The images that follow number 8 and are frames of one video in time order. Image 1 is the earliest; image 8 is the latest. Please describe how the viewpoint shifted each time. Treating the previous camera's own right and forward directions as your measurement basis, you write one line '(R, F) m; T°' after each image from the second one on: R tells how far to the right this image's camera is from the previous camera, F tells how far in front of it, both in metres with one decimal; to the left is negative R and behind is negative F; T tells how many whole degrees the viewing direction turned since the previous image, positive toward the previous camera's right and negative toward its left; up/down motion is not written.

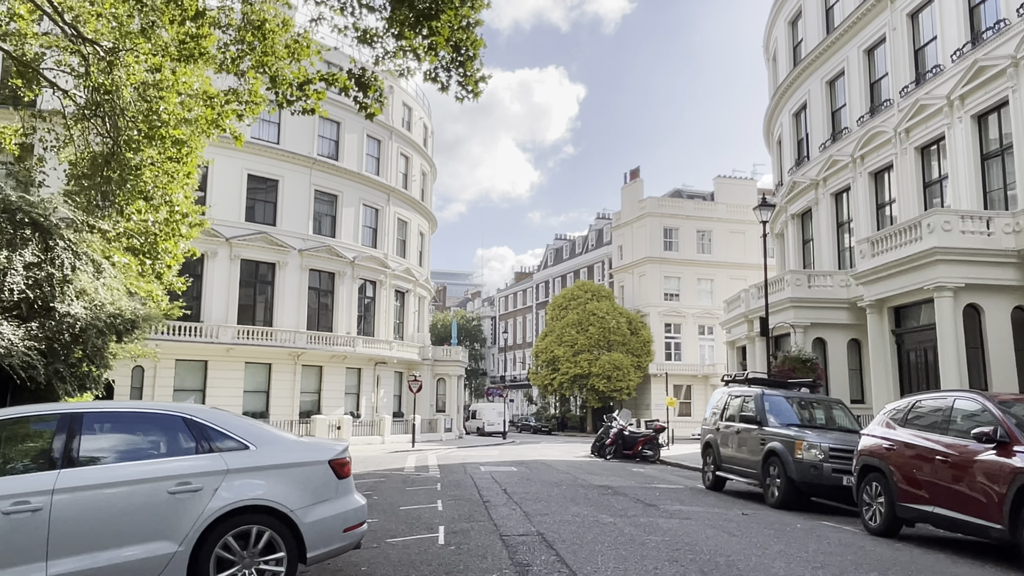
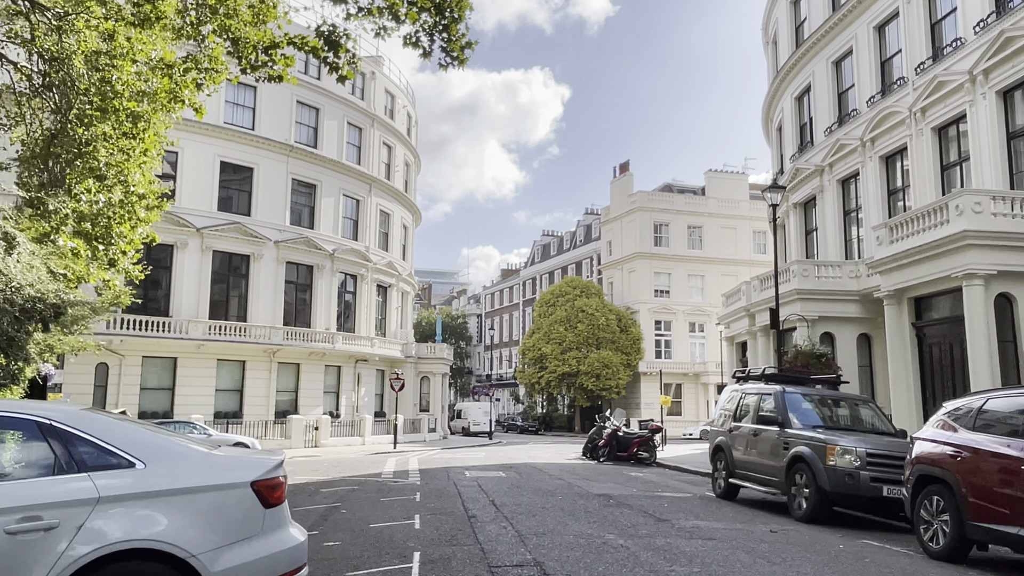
(0.0, +1.5) m; +1°
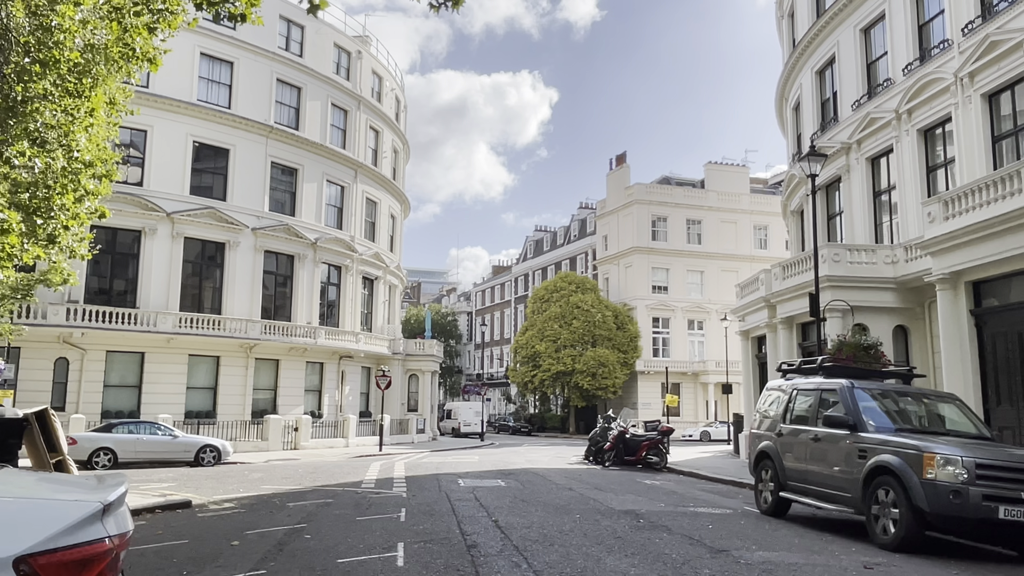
(-0.2, +2.2) m; +1°
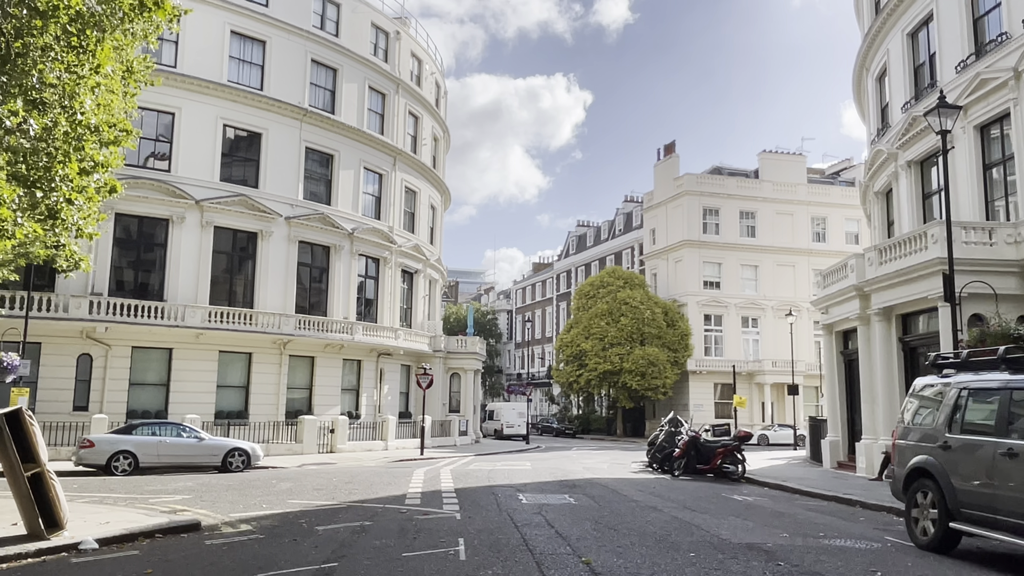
(-0.5, +2.2) m; -3°
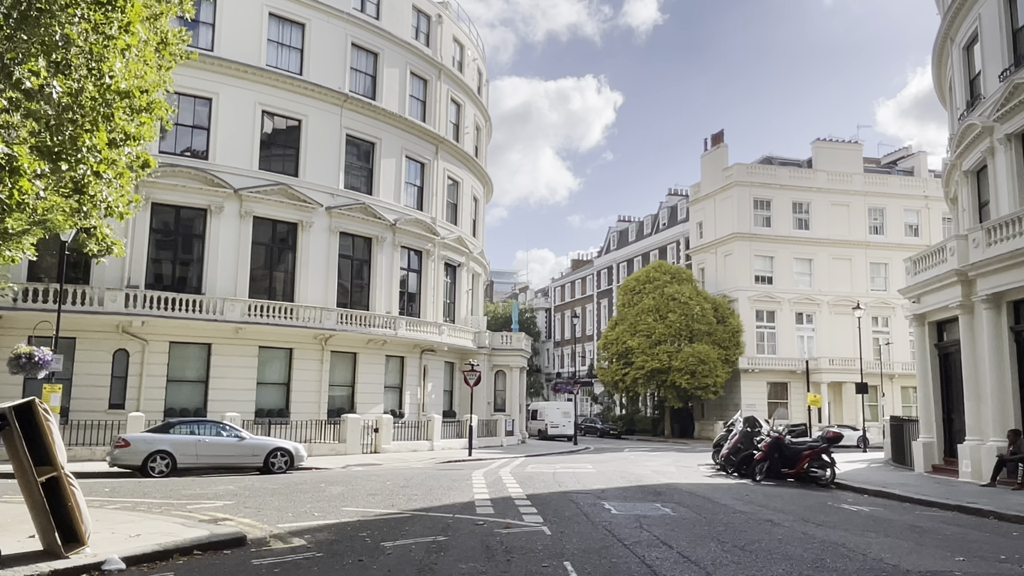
(-0.7, +1.5) m; -2°
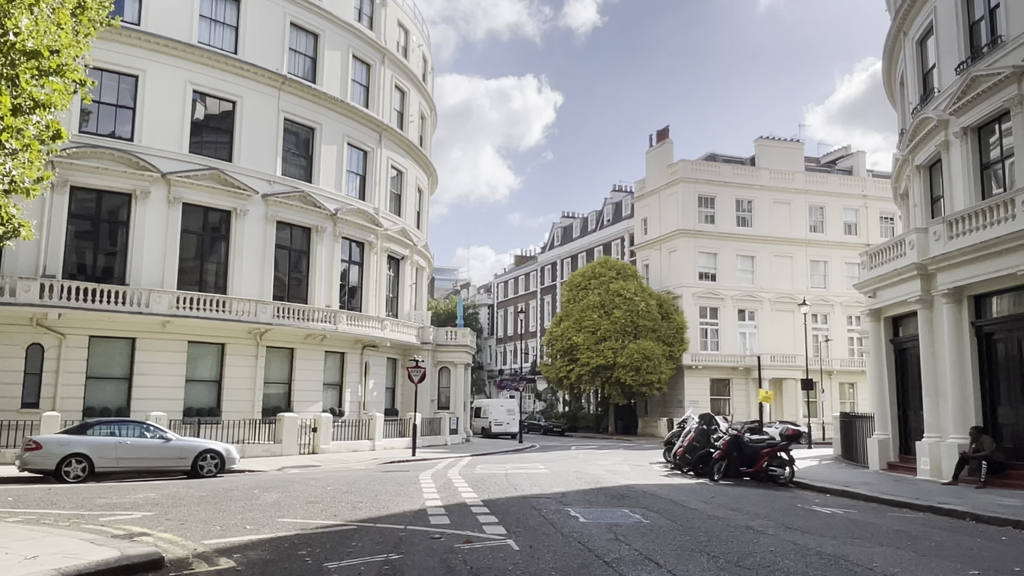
(-0.2, +1.0) m; +4°
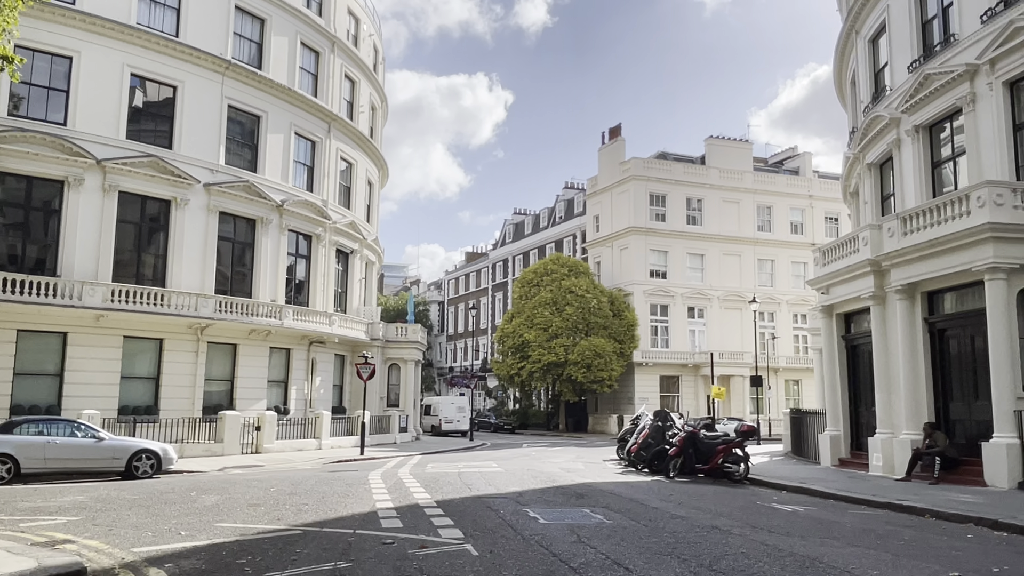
(-0.1, +0.5) m; +4°
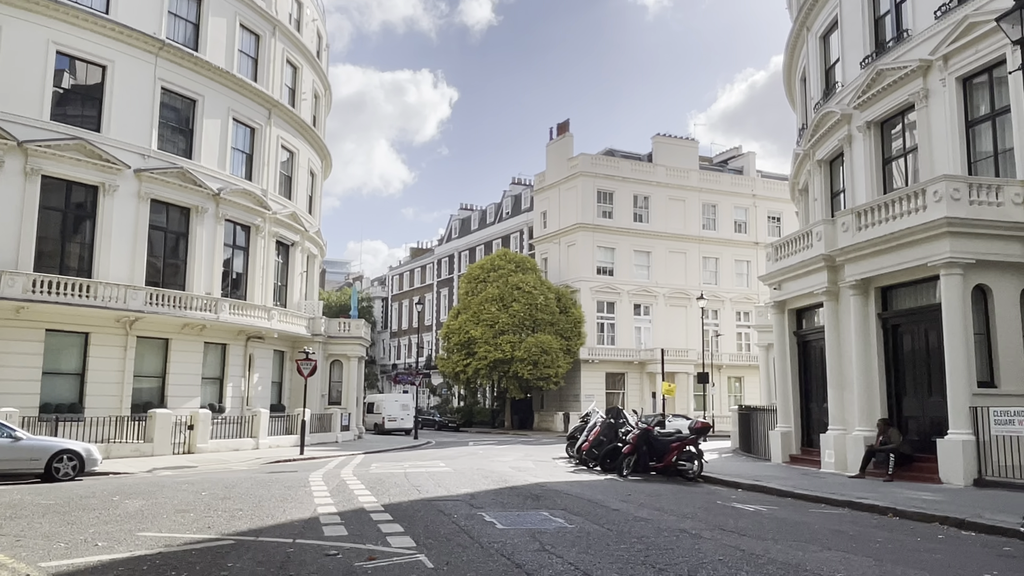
(-0.1, +0.6) m; +4°
